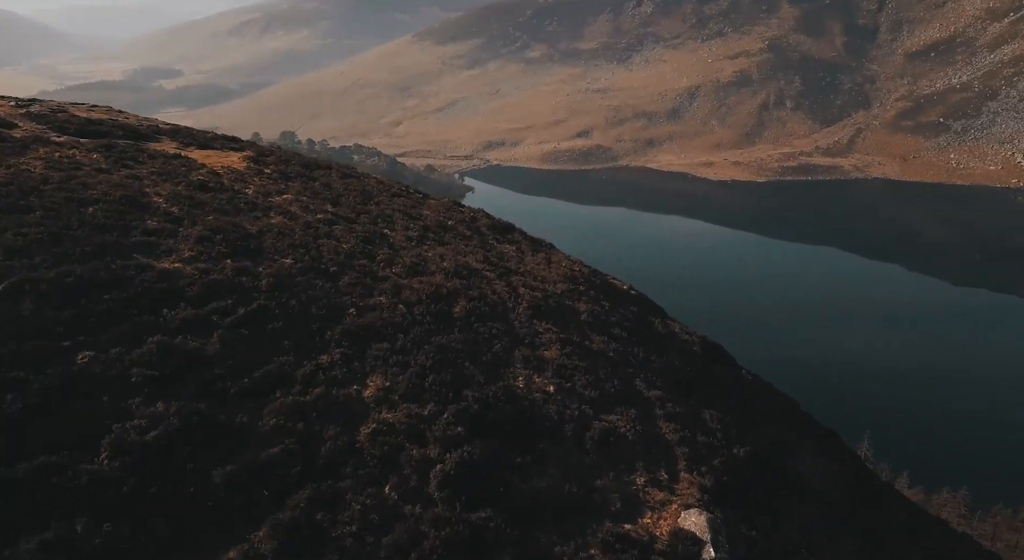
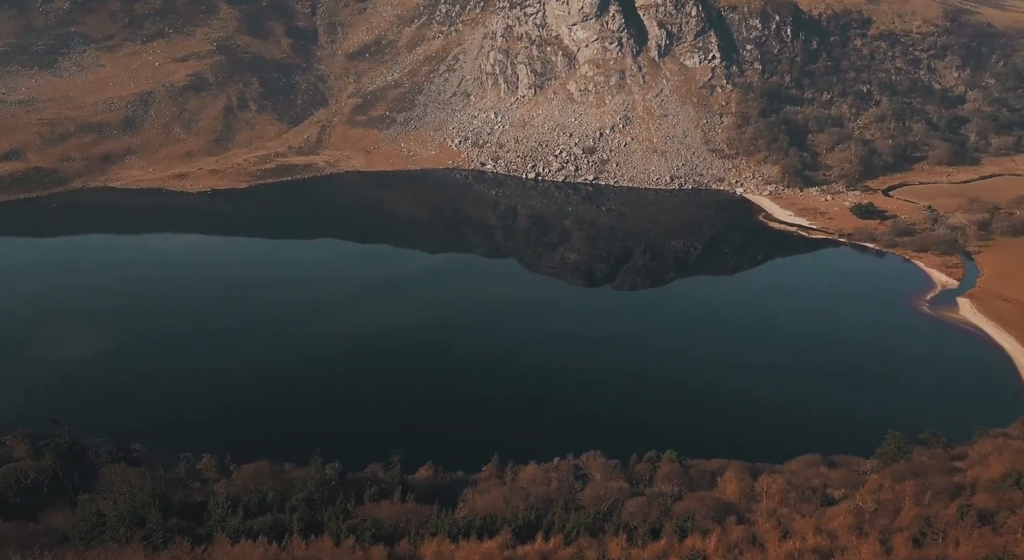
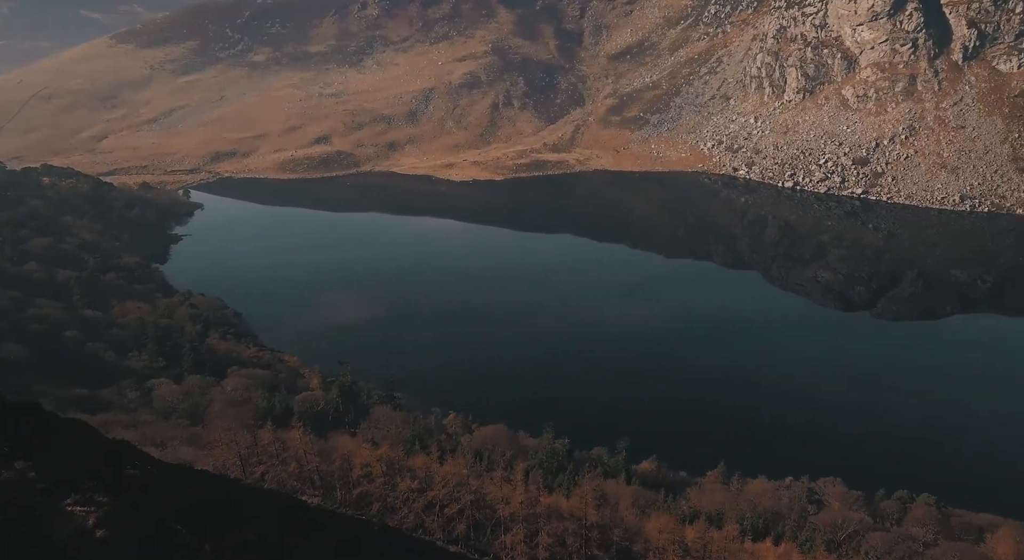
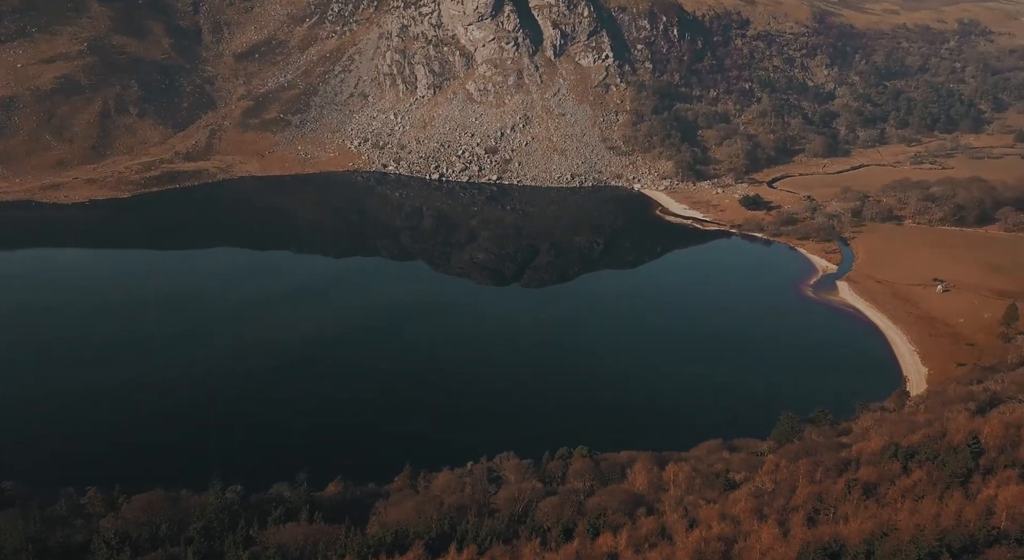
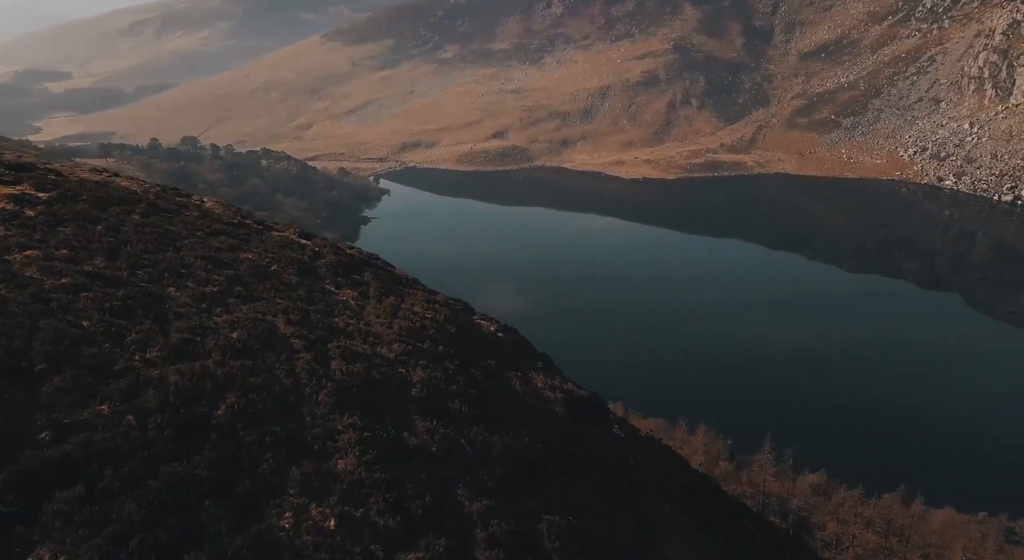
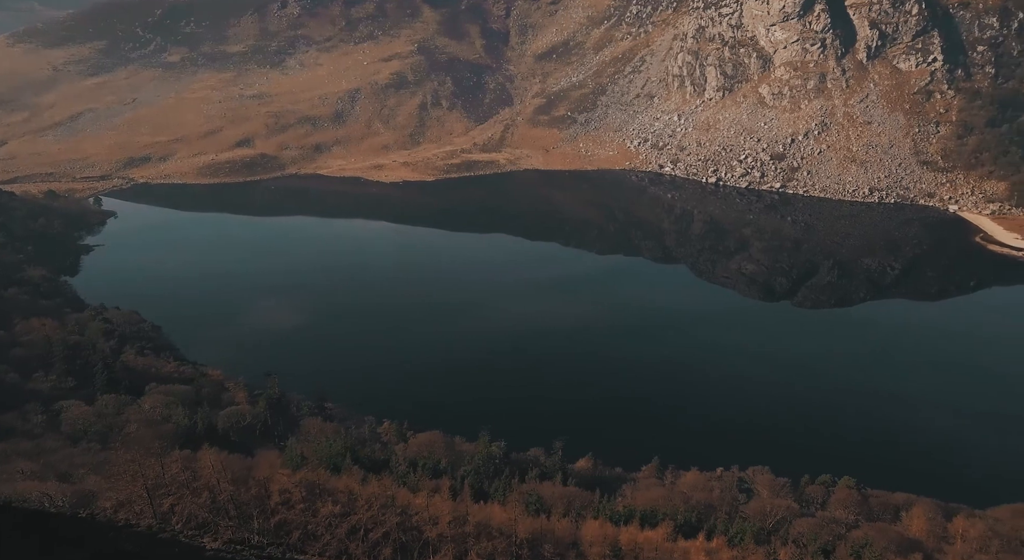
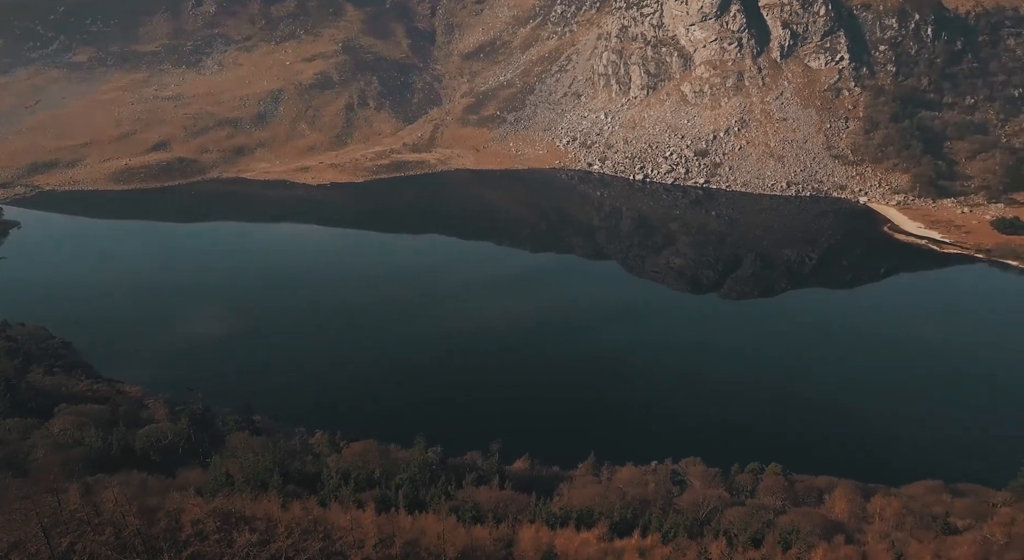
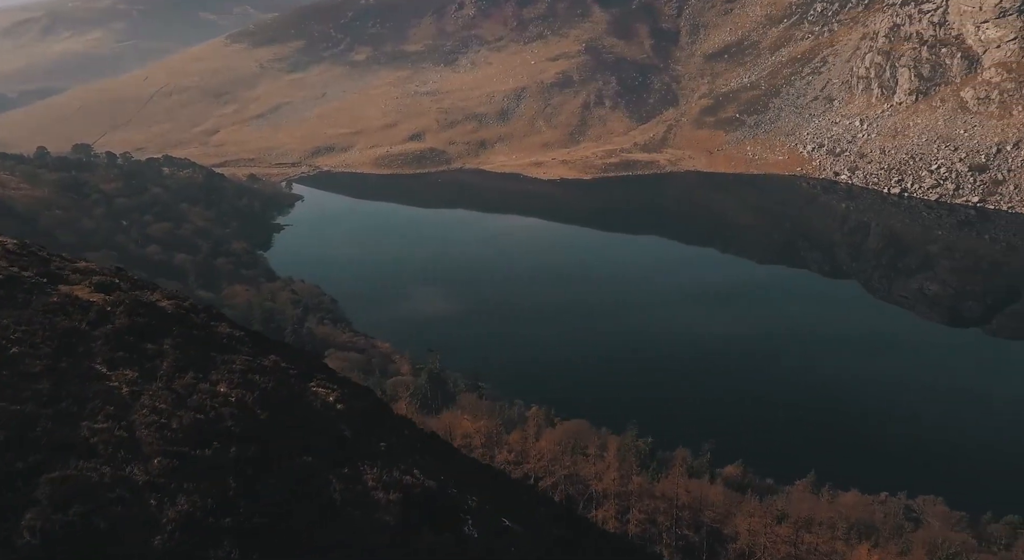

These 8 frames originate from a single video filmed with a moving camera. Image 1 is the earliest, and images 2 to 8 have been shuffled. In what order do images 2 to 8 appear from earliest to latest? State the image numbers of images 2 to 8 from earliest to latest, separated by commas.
5, 8, 3, 6, 7, 2, 4
